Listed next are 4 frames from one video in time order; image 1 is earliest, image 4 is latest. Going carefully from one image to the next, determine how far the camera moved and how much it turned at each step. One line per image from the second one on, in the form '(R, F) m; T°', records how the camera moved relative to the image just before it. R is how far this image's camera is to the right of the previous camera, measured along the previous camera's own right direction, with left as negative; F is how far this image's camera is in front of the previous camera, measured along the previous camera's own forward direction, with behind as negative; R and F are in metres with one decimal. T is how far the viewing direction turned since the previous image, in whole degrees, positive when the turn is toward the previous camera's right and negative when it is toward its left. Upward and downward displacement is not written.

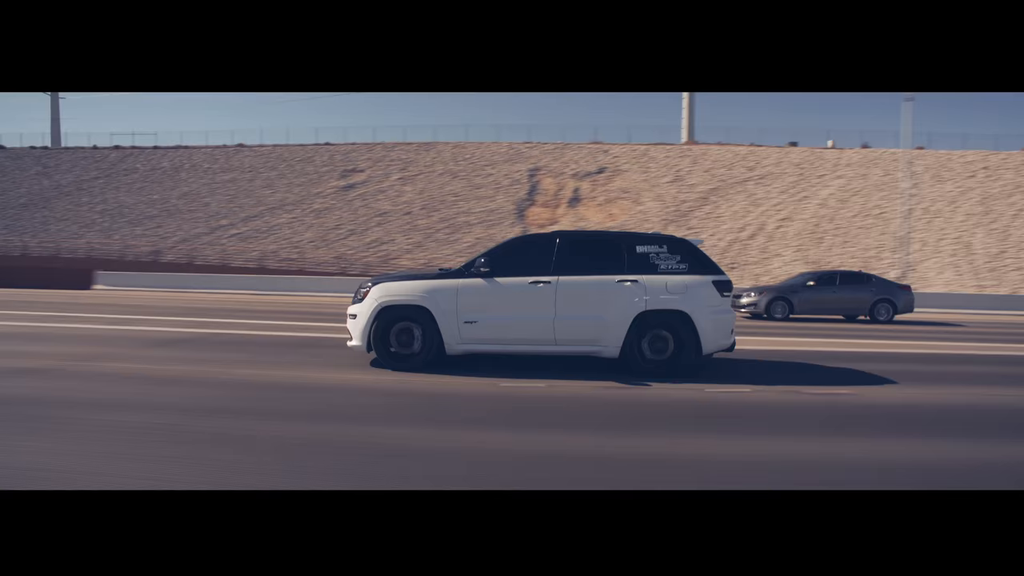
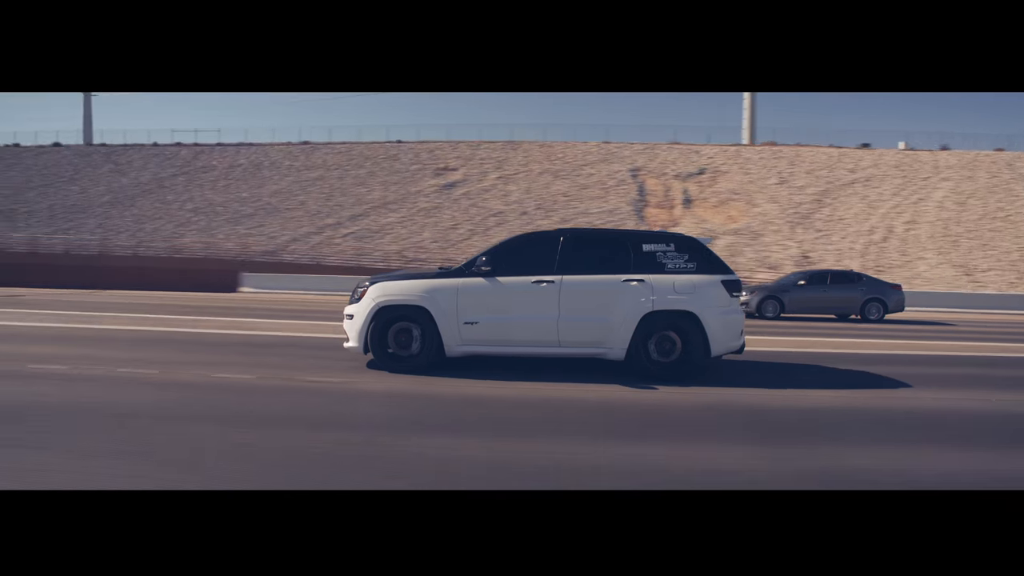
(+0.8, +0.1) m; -4°
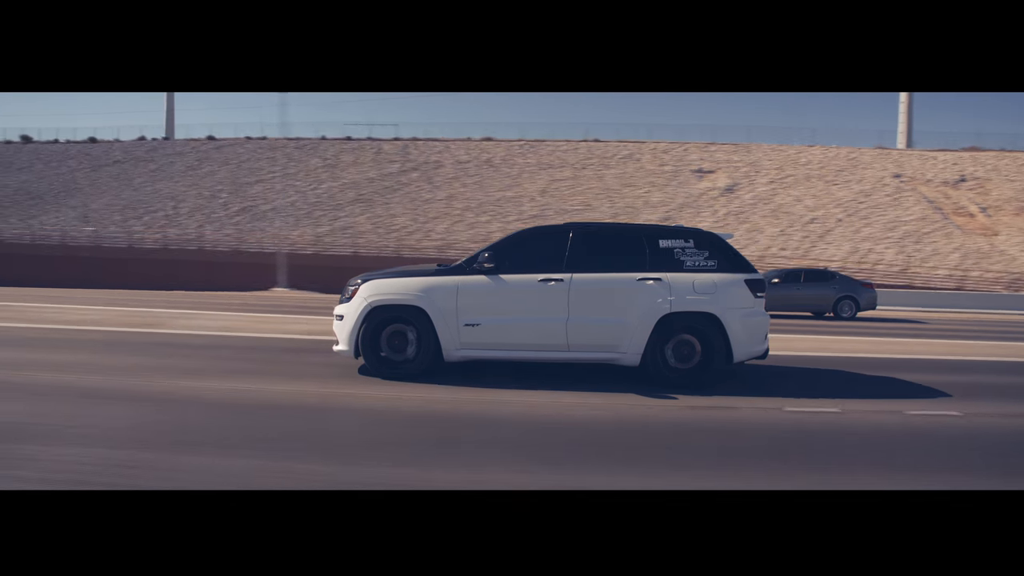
(+0.1, +1.0) m; -1°
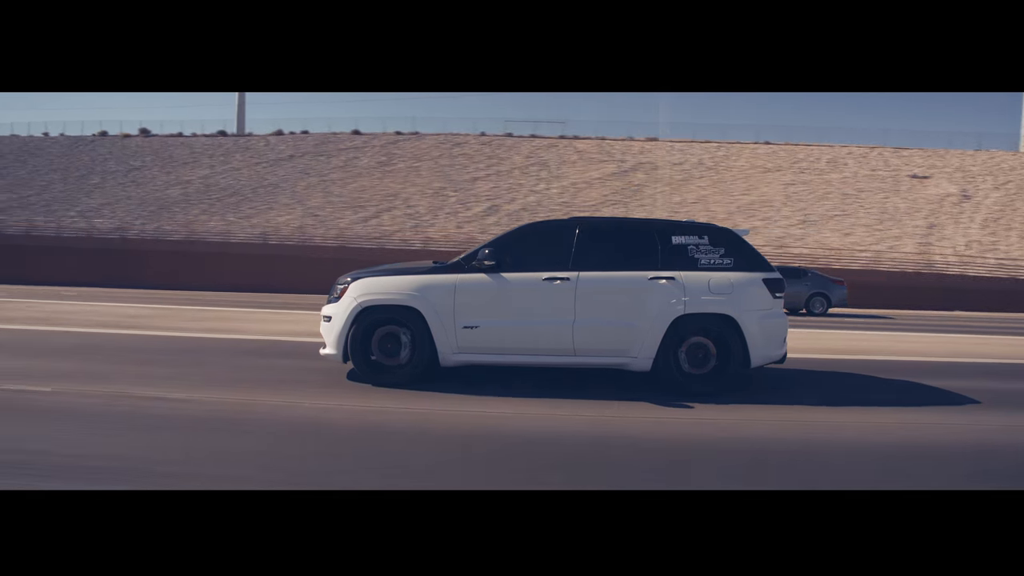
(+0.1, +0.8) m; -1°
